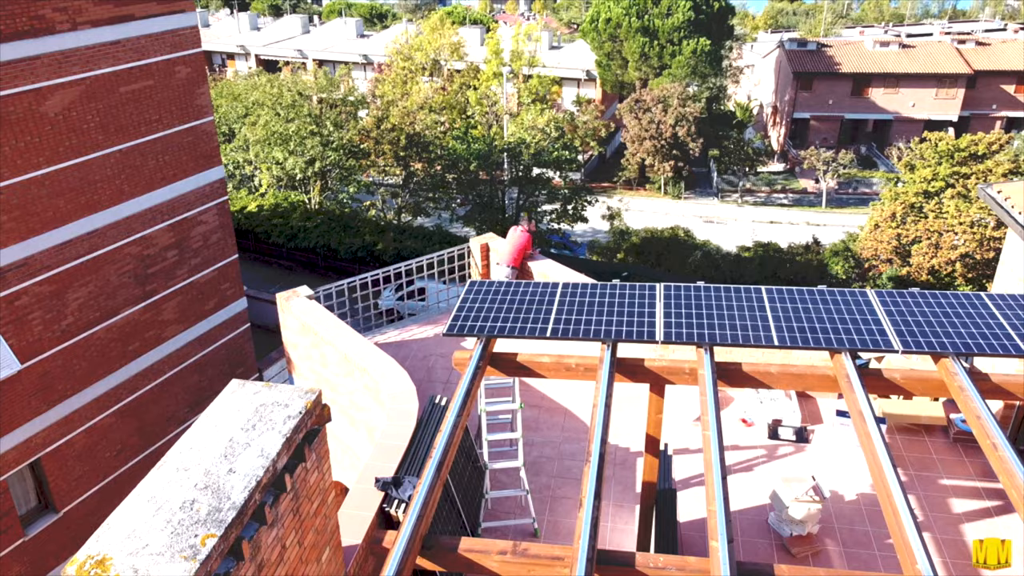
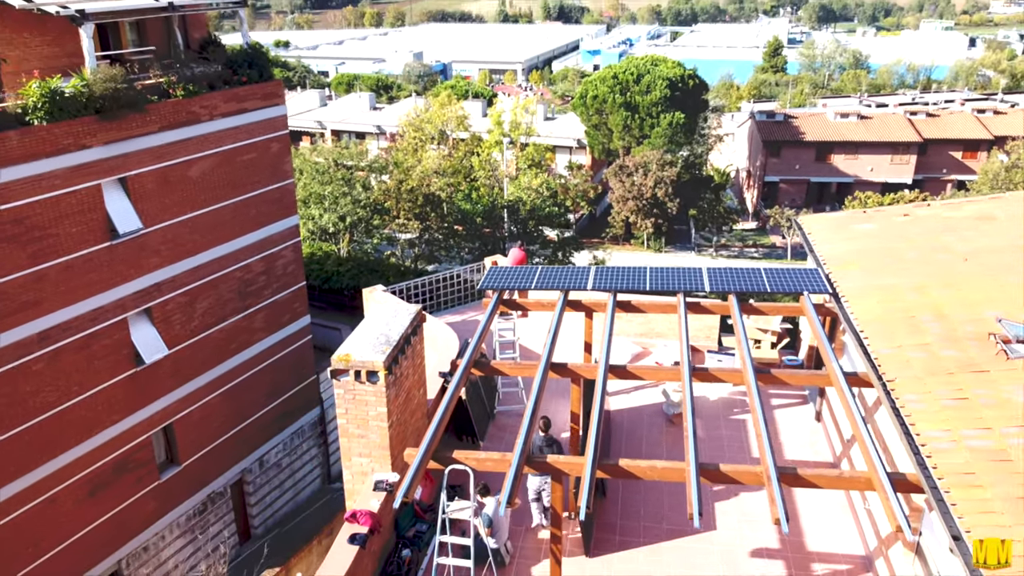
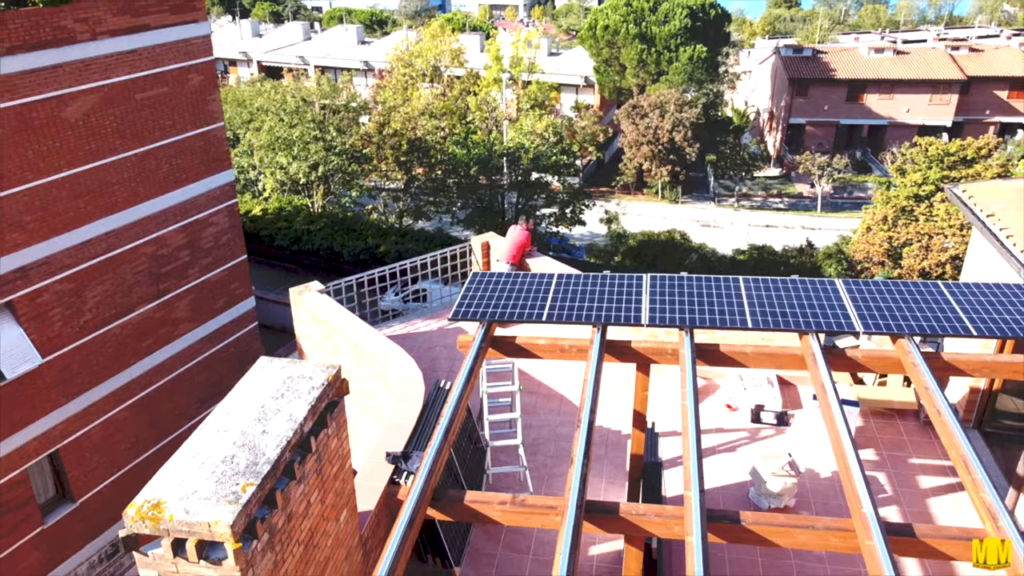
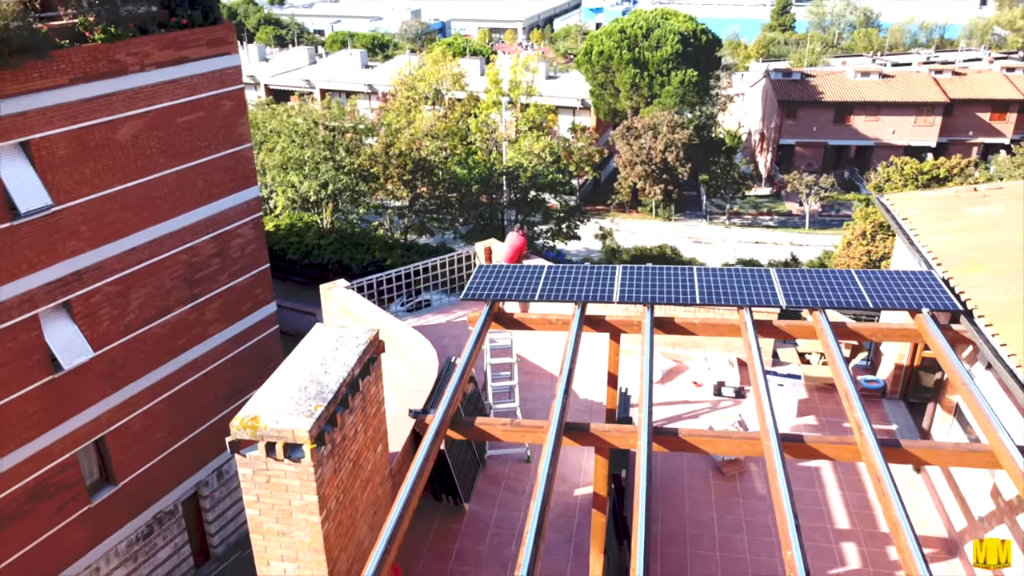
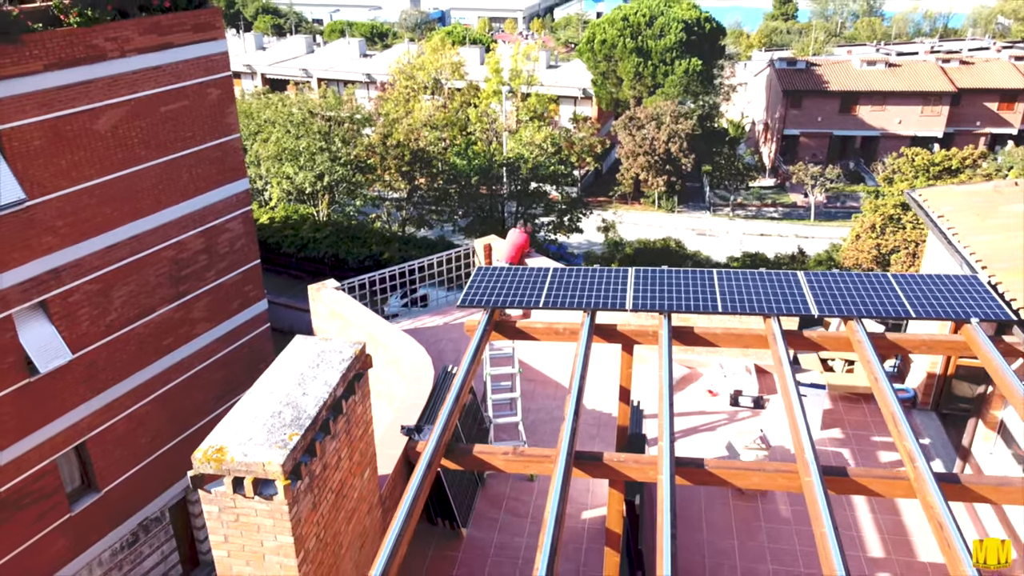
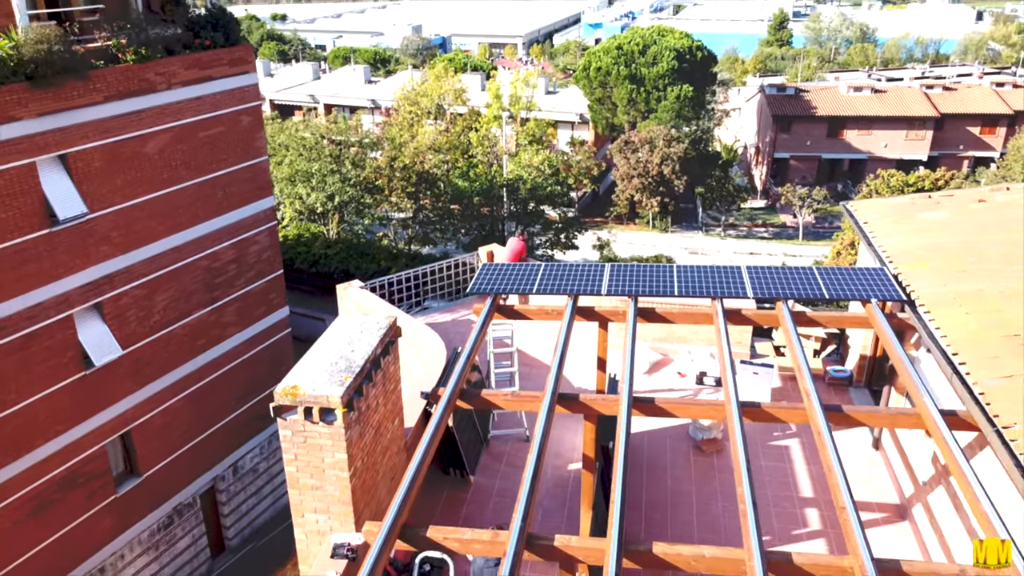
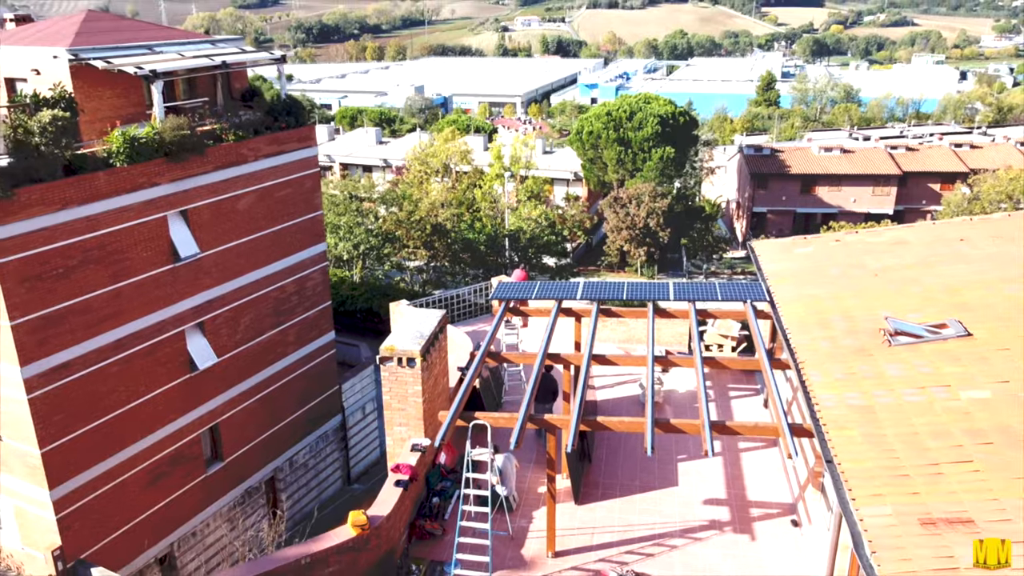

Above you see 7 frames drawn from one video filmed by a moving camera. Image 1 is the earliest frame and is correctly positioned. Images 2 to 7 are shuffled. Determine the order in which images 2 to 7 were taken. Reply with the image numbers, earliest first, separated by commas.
3, 5, 4, 6, 2, 7
